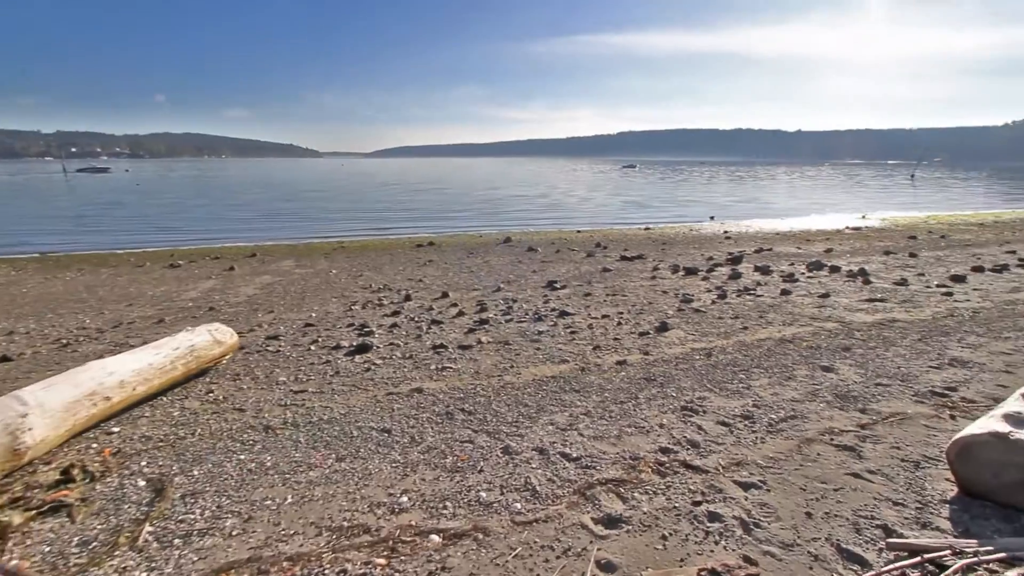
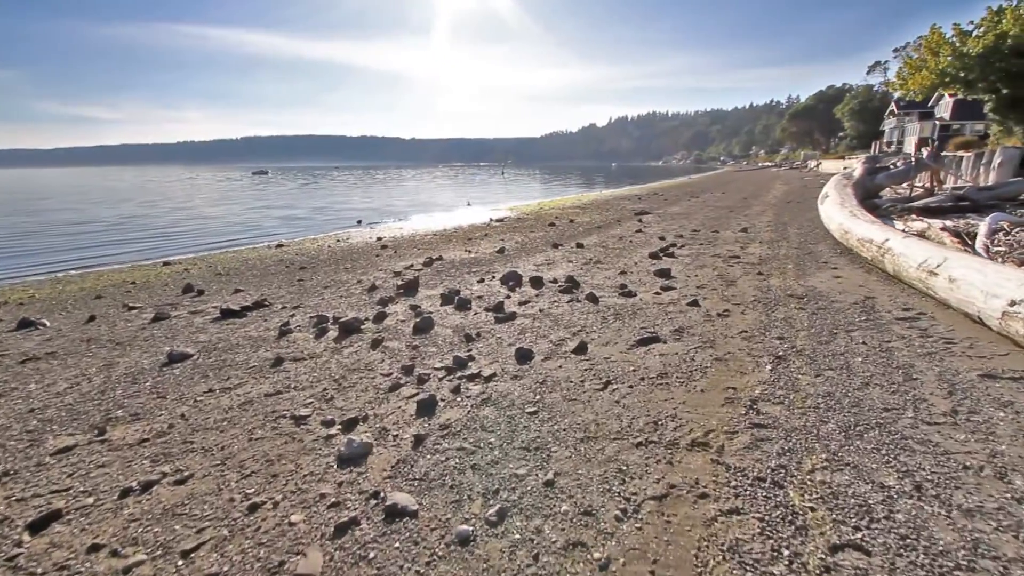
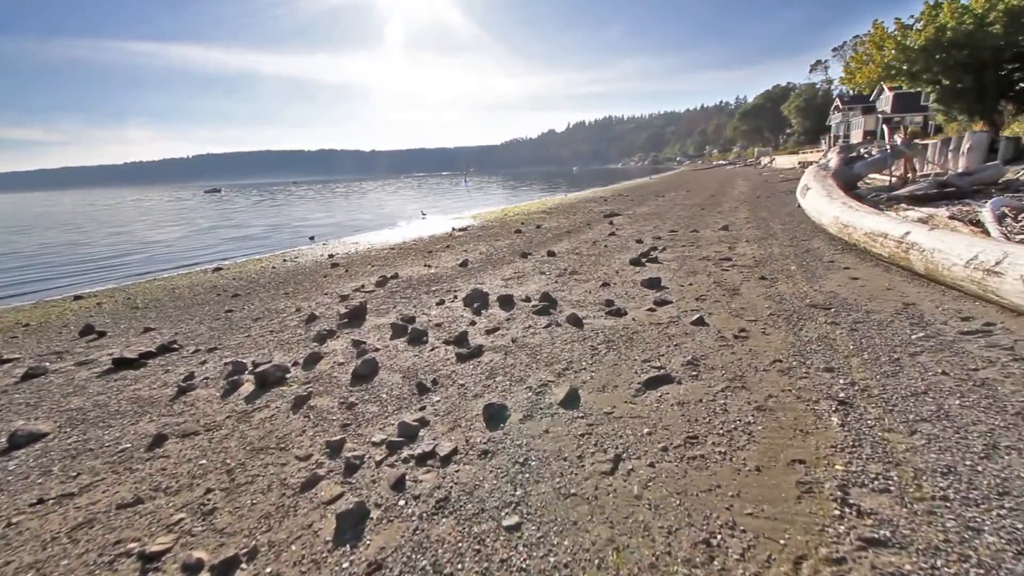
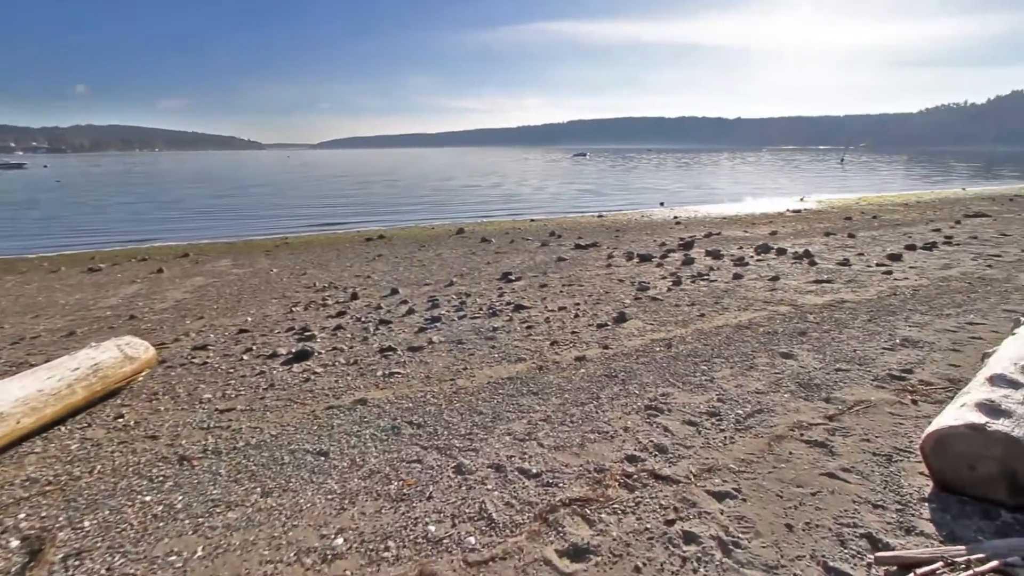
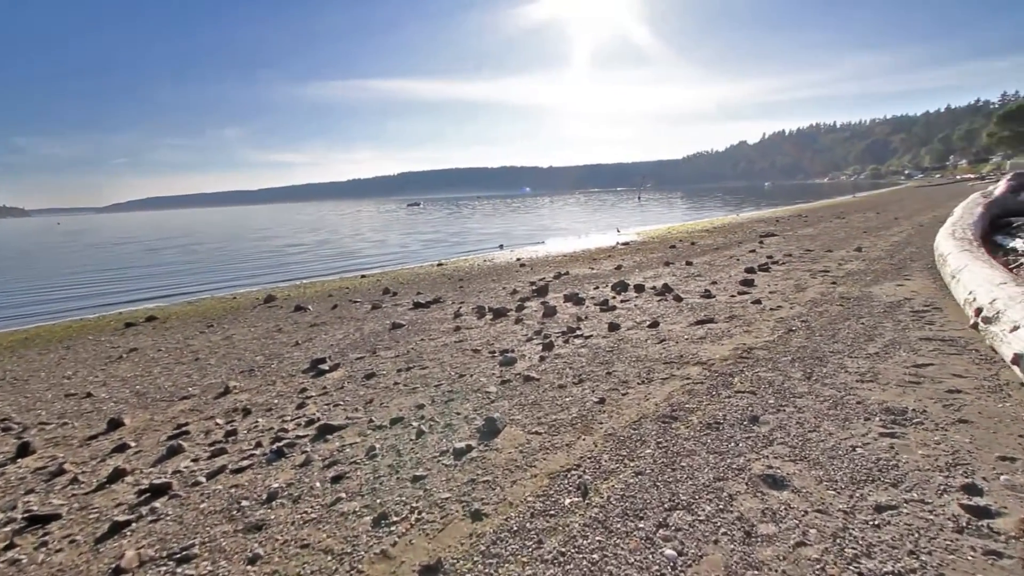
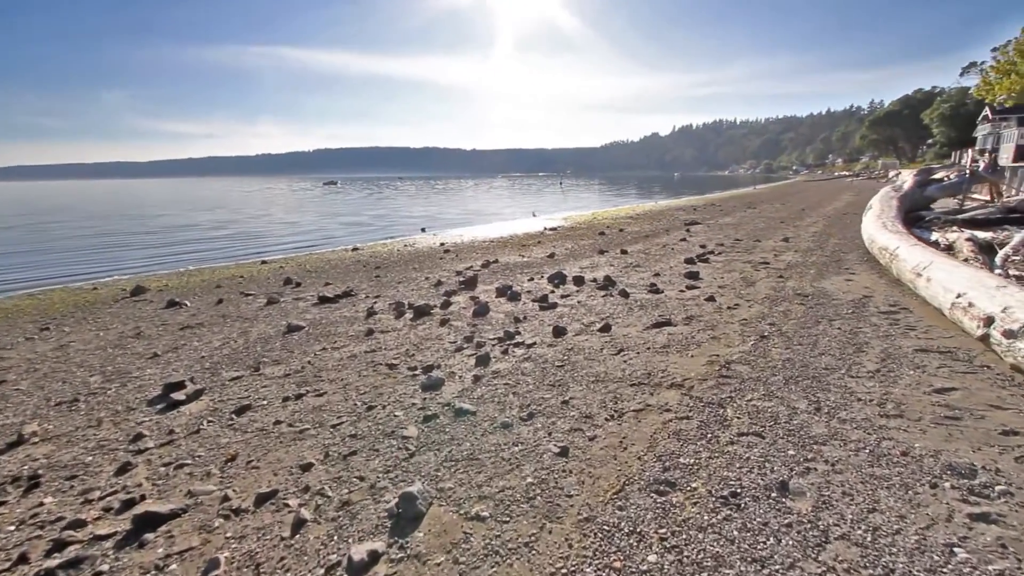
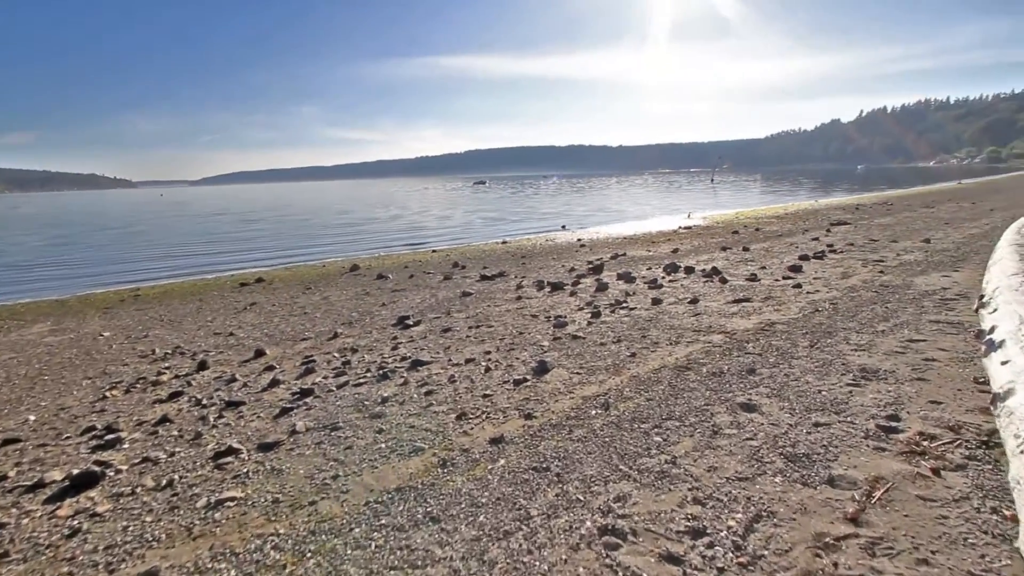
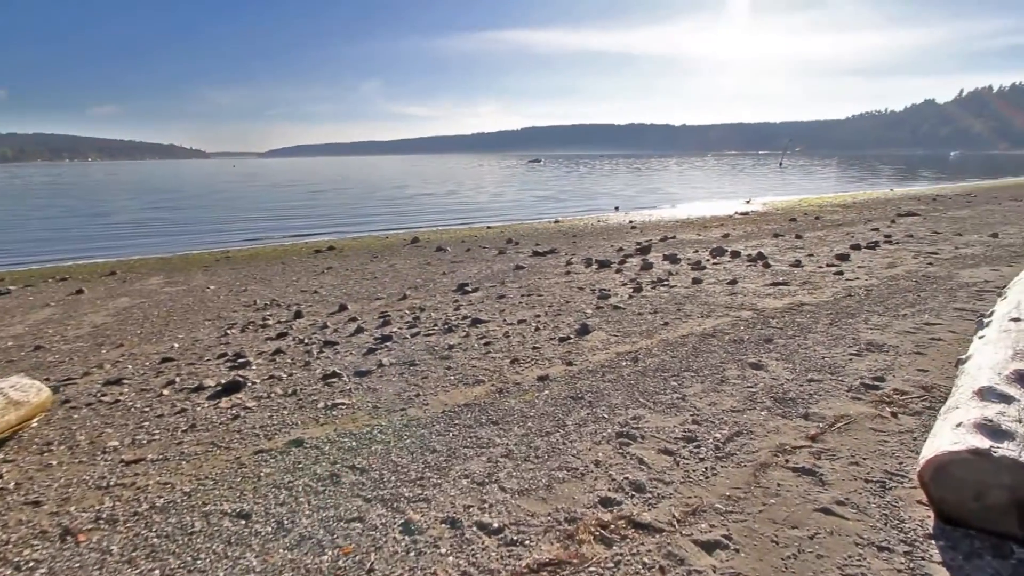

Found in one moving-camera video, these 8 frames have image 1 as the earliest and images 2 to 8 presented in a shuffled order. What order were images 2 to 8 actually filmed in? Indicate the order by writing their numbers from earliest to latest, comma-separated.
4, 8, 7, 5, 6, 2, 3
